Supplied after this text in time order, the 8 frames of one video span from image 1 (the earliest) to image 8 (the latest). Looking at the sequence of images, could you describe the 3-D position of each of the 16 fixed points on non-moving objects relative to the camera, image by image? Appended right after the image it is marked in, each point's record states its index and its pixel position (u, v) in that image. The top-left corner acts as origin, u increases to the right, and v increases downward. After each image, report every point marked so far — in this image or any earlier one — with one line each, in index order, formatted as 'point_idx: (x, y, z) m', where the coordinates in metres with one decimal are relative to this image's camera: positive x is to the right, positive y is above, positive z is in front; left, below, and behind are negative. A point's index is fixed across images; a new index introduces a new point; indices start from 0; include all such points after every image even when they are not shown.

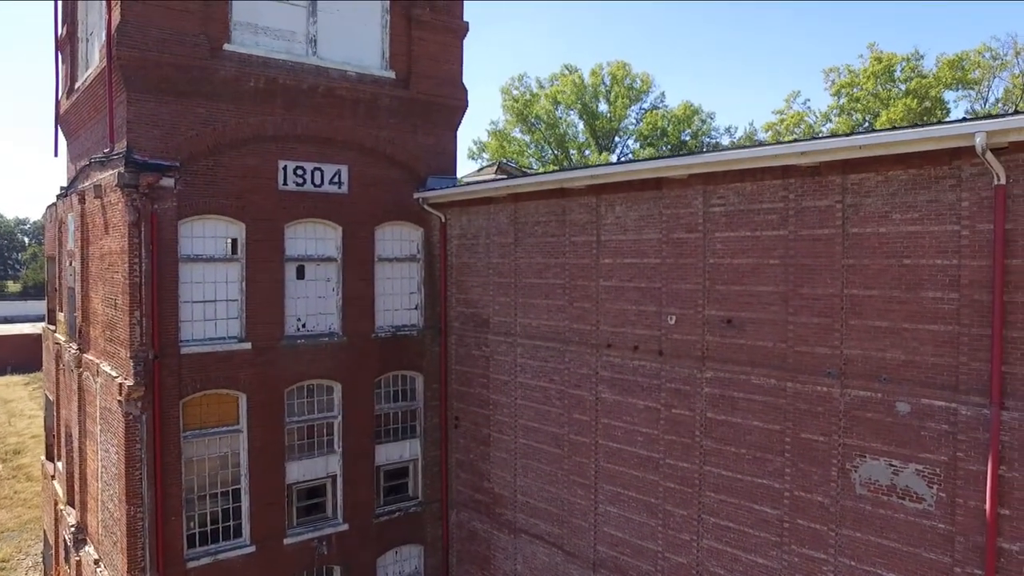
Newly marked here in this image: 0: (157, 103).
0: (-5.2, +2.7, +11.5) m
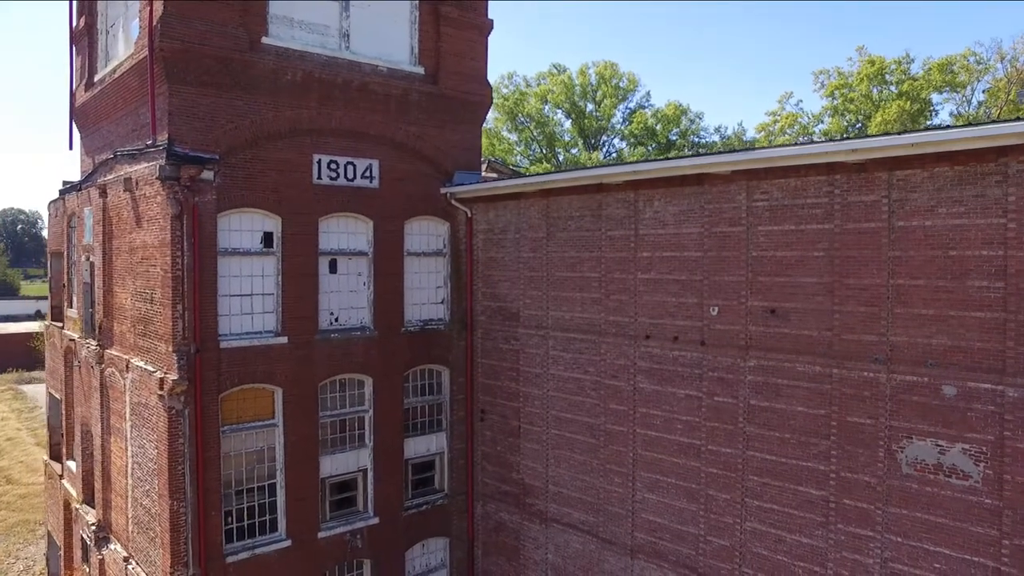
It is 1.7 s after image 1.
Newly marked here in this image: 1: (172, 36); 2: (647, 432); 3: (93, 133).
0: (-4.6, +2.8, +11.4) m
1: (-4.8, +3.6, +11.0) m
2: (+2.0, -2.2, +11.8) m
3: (-7.6, +2.8, +14.4) m
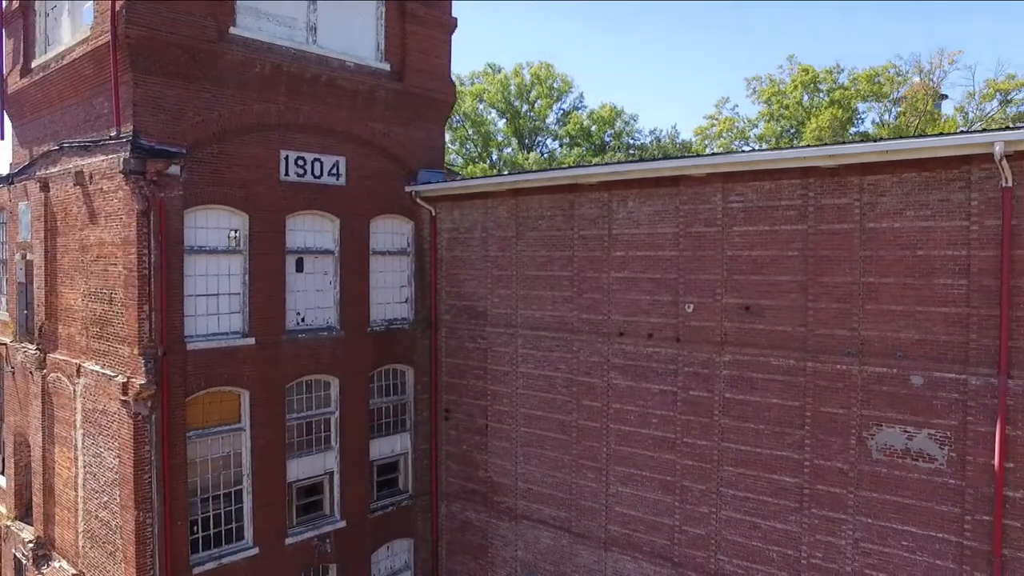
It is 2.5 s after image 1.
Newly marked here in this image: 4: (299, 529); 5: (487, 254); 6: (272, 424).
0: (-4.9, +2.8, +10.9) m
1: (-5.0, +3.6, +10.5) m
2: (+1.7, -2.1, +12.1) m
3: (-8.2, +2.8, +13.5) m
4: (-3.4, -3.9, +12.7) m
5: (-0.4, +0.6, +13.6) m
6: (-3.7, -2.1, +12.2) m
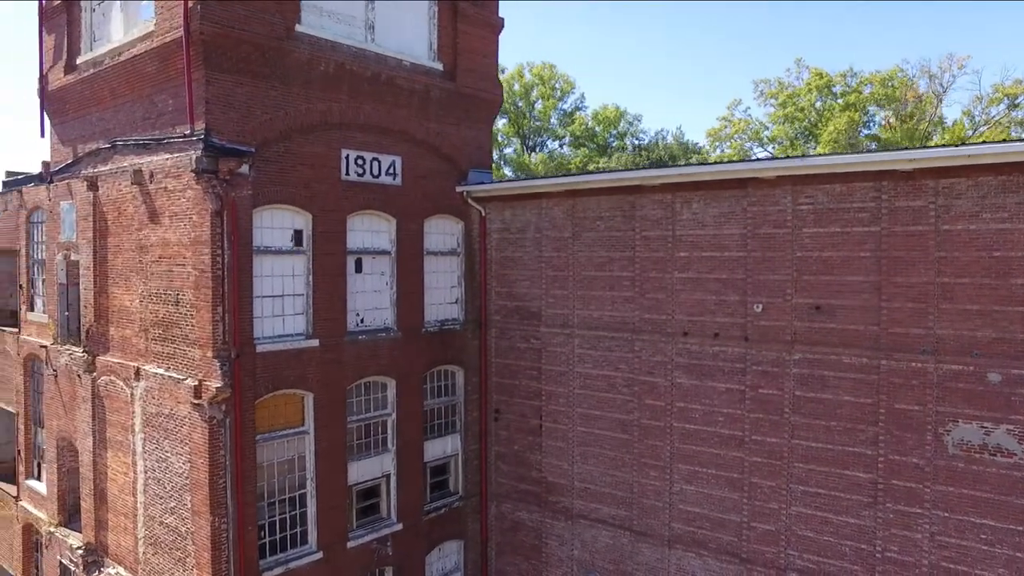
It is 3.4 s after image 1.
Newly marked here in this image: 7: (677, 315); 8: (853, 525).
0: (-3.8, +2.8, +10.7) m
1: (-4.0, +3.6, +10.3) m
2: (+2.7, -2.1, +12.2) m
3: (-7.3, +2.8, +13.2) m
4: (-2.5, -3.9, +12.6) m
5: (+0.5, +0.6, +13.6) m
6: (-2.7, -2.1, +12.1) m
7: (+2.6, -0.4, +12.2) m
8: (+4.7, -3.3, +10.8) m
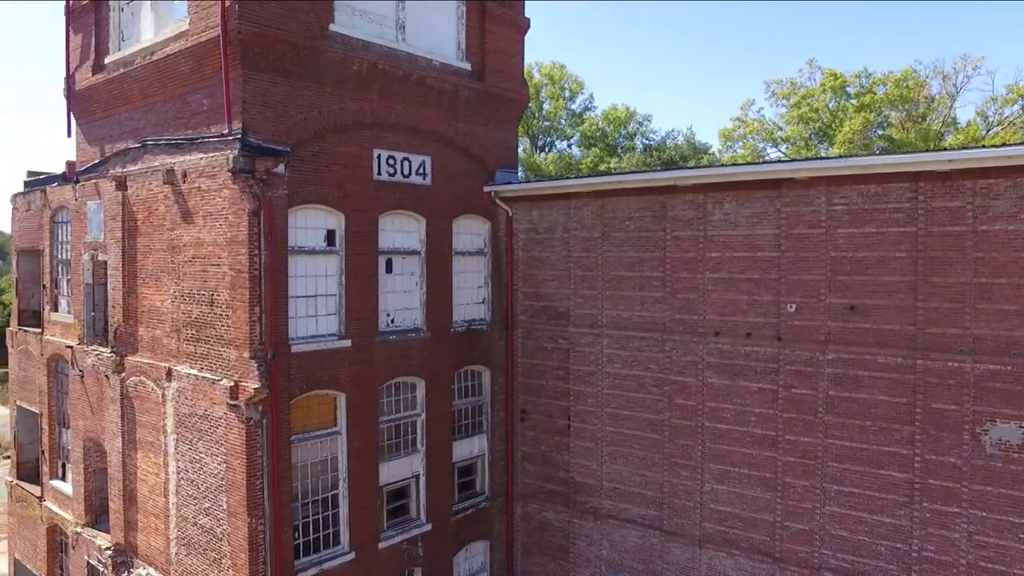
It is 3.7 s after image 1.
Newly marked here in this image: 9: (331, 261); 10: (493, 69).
0: (-3.3, +2.8, +10.7) m
1: (-3.5, +3.6, +10.3) m
2: (+3.2, -2.1, +12.2) m
3: (-6.8, +2.8, +13.1) m
4: (-2.0, -3.9, +12.6) m
5: (+1.0, +0.6, +13.6) m
6: (-2.2, -2.1, +12.1) m
7: (+3.1, -0.4, +12.3) m
8: (+5.2, -3.3, +10.8) m
9: (-2.7, +0.4, +11.7) m
10: (-0.3, +3.9, +13.9) m
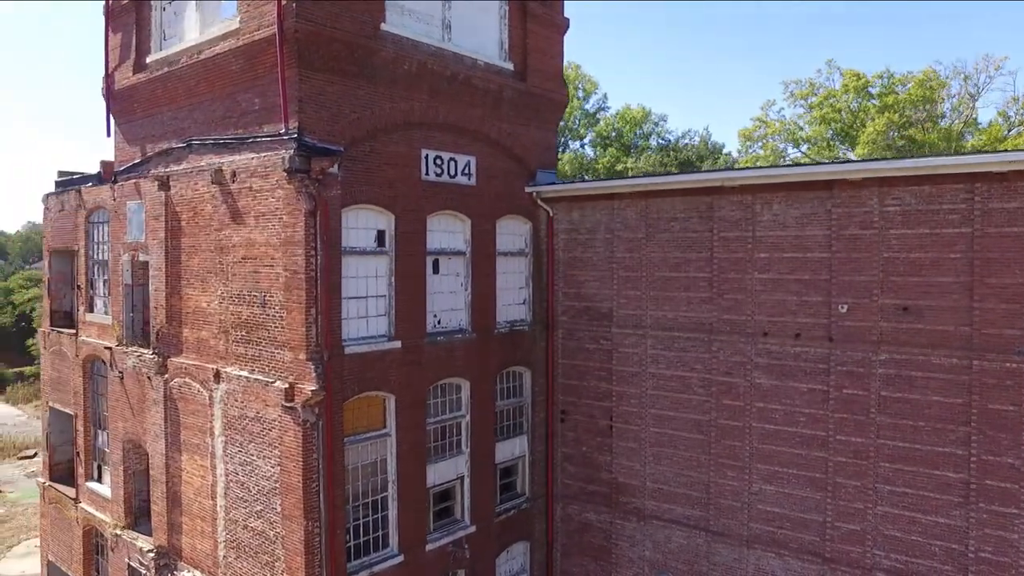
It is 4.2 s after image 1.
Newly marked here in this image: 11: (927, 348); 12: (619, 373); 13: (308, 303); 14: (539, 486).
0: (-2.5, +2.8, +10.6) m
1: (-2.7, +3.5, +10.2) m
2: (+3.9, -2.1, +12.2) m
3: (-6.0, +2.8, +13.0) m
4: (-1.2, -3.9, +12.5) m
5: (+1.7, +0.6, +13.6) m
6: (-1.5, -2.2, +12.0) m
7: (+3.8, -0.4, +12.3) m
8: (+6.0, -3.3, +10.9) m
9: (-1.9, +0.4, +11.6) m
10: (+0.4, +3.9, +13.9) m
11: (+5.8, -0.8, +10.9) m
12: (+1.8, -1.5, +13.6) m
13: (-2.7, -0.2, +10.3) m
14: (+0.5, -3.6, +14.5) m
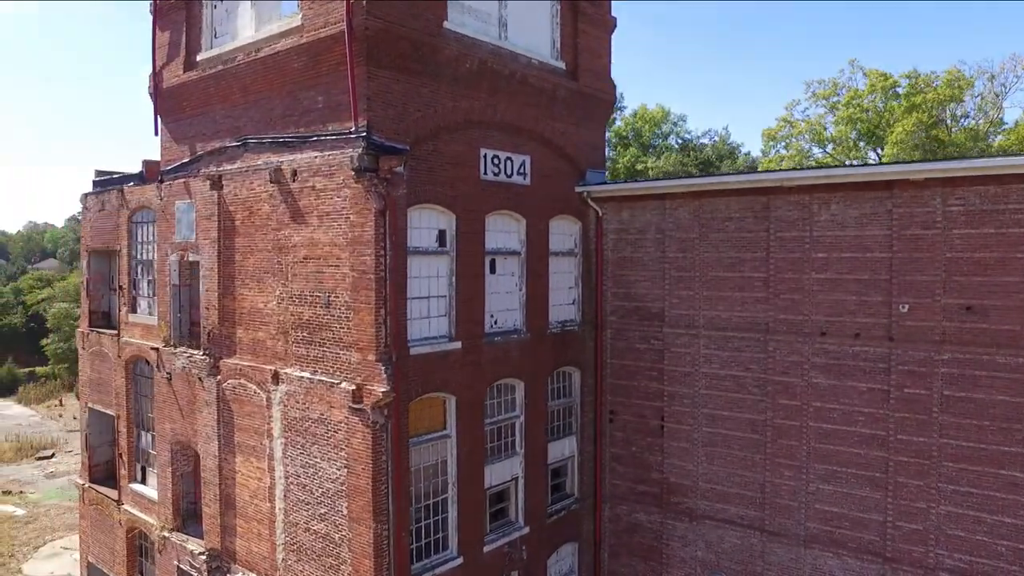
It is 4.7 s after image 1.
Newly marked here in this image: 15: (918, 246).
0: (-1.6, +2.8, +10.5) m
1: (-1.8, +3.5, +10.1) m
2: (+4.8, -2.1, +12.2) m
3: (-5.1, +2.8, +12.9) m
4: (-0.3, -3.9, +12.4) m
5: (+2.6, +0.6, +13.6) m
6: (-0.6, -2.2, +11.9) m
7: (+4.7, -0.4, +12.3) m
8: (+6.9, -3.3, +10.9) m
9: (-1.0, +0.4, +11.5) m
10: (+1.3, +3.9, +13.8) m
11: (+6.7, -0.8, +11.0) m
12: (+2.7, -1.5, +13.6) m
13: (-1.8, -0.2, +10.2) m
14: (+1.4, -3.6, +14.4) m
15: (+5.9, +0.6, +11.4) m
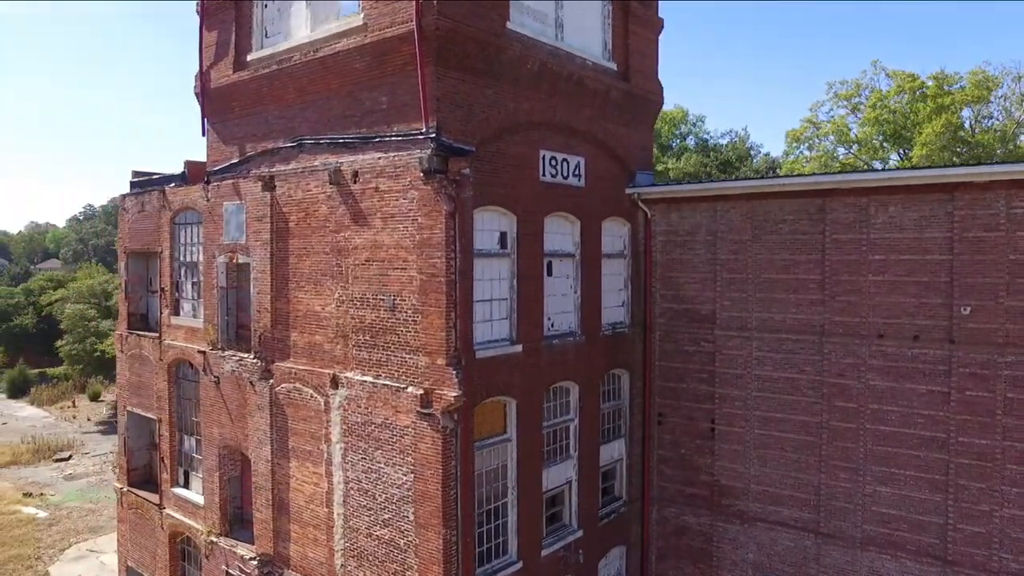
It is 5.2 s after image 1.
0: (-0.7, +2.7, +10.4) m
1: (-0.8, +3.5, +10.0) m
2: (+5.7, -2.2, +12.2) m
3: (-4.3, +2.8, +12.7) m
4: (+0.6, -4.0, +12.4) m
5: (+3.5, +0.5, +13.5) m
6: (+0.3, -2.2, +11.8) m
7: (+5.6, -0.5, +12.2) m
8: (+7.8, -3.3, +10.9) m
9: (-0.1, +0.4, +11.4) m
10: (+2.1, +3.9, +13.8) m
11: (+7.6, -0.9, +11.0) m
12: (+3.6, -1.5, +13.5) m
13: (-0.8, -0.2, +10.1) m
14: (+2.2, -3.7, +14.4) m
15: (+6.8, +0.6, +11.4) m
